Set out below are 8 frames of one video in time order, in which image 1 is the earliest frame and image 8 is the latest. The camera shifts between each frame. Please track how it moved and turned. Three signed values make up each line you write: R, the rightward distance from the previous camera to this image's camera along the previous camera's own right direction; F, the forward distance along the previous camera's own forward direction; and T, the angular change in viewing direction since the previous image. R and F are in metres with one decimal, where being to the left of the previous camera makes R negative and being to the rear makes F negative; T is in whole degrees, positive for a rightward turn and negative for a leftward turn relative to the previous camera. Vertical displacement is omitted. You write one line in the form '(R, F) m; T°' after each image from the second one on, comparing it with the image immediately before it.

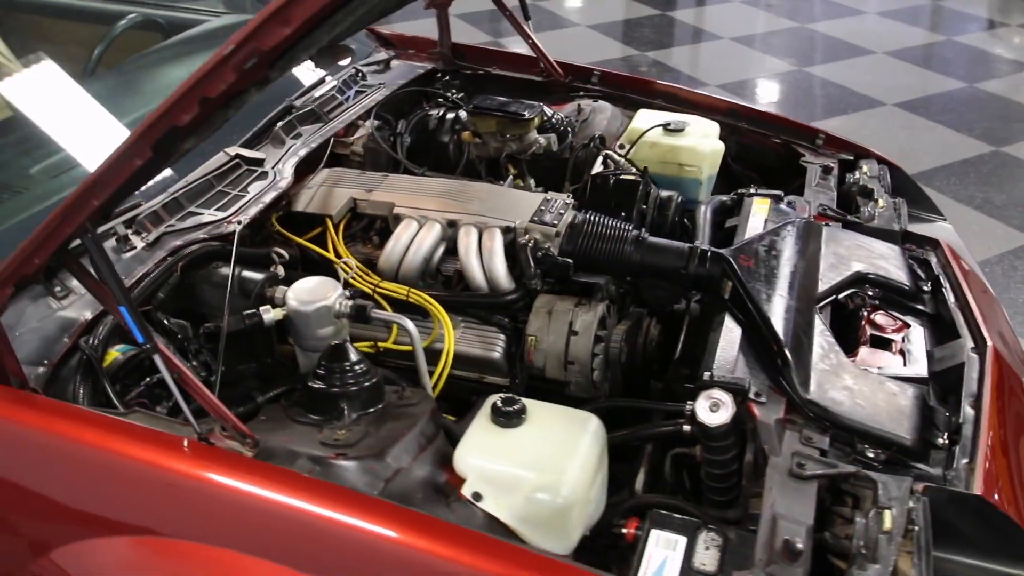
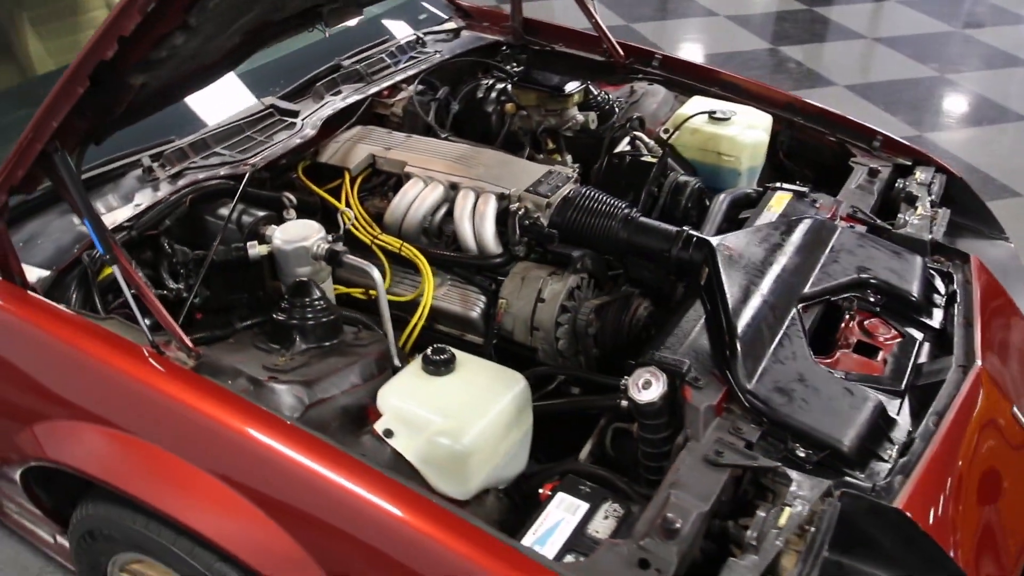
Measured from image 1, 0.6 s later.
(+0.3, 0.0) m; -10°
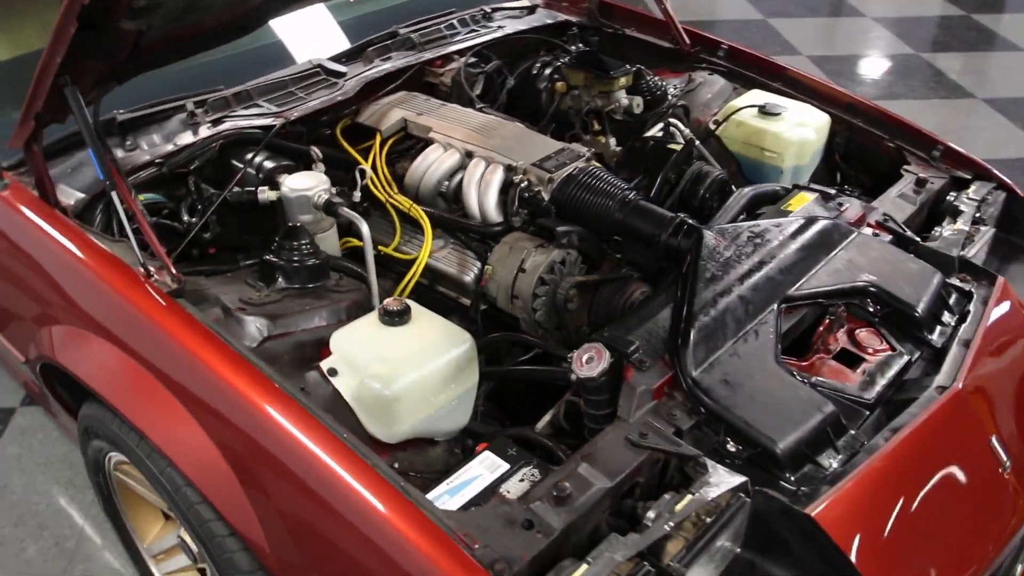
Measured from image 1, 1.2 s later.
(+0.3, 0.0) m; -10°
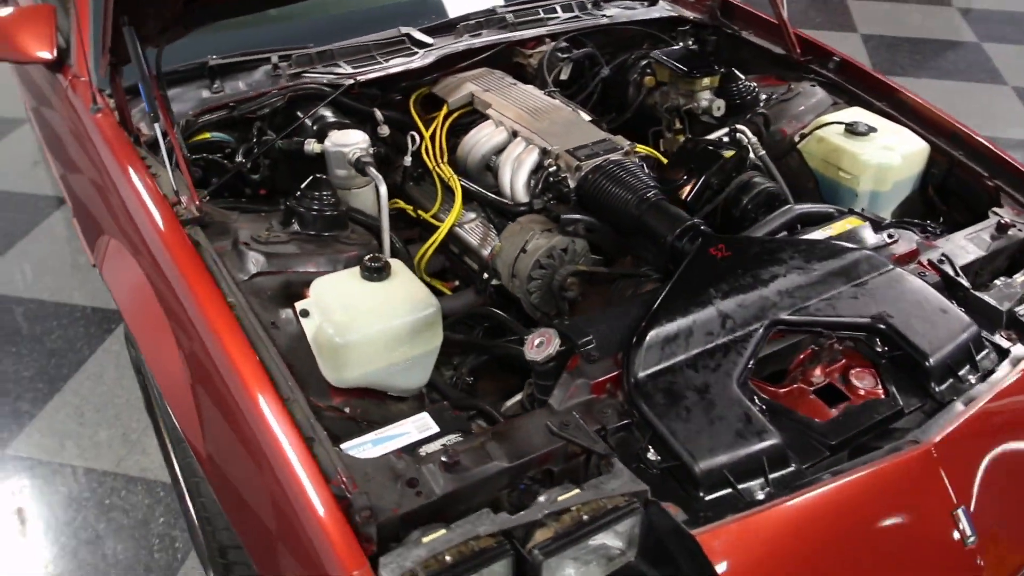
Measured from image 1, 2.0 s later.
(+0.3, 0.0) m; -13°
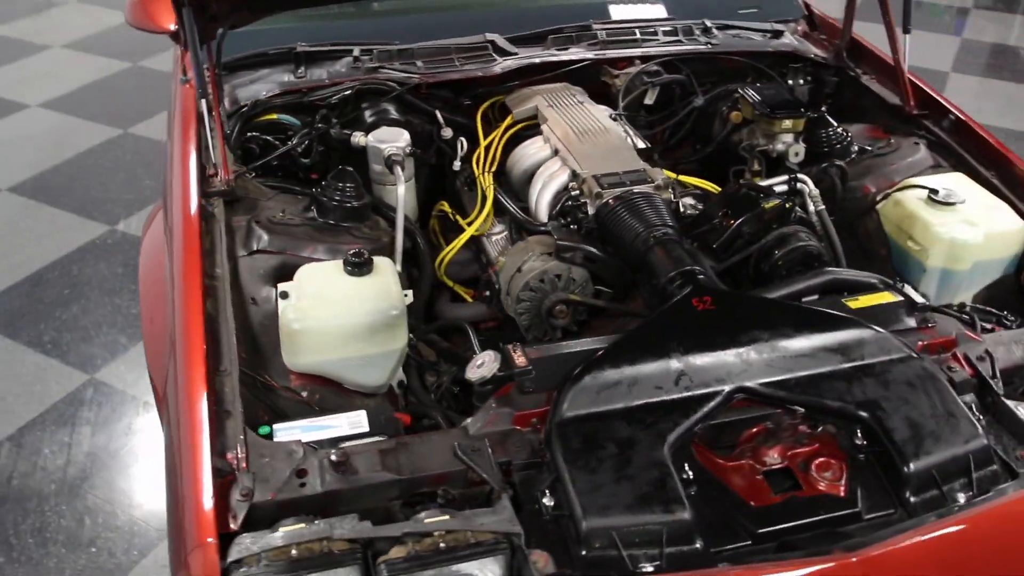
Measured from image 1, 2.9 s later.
(+0.3, +0.1) m; -14°
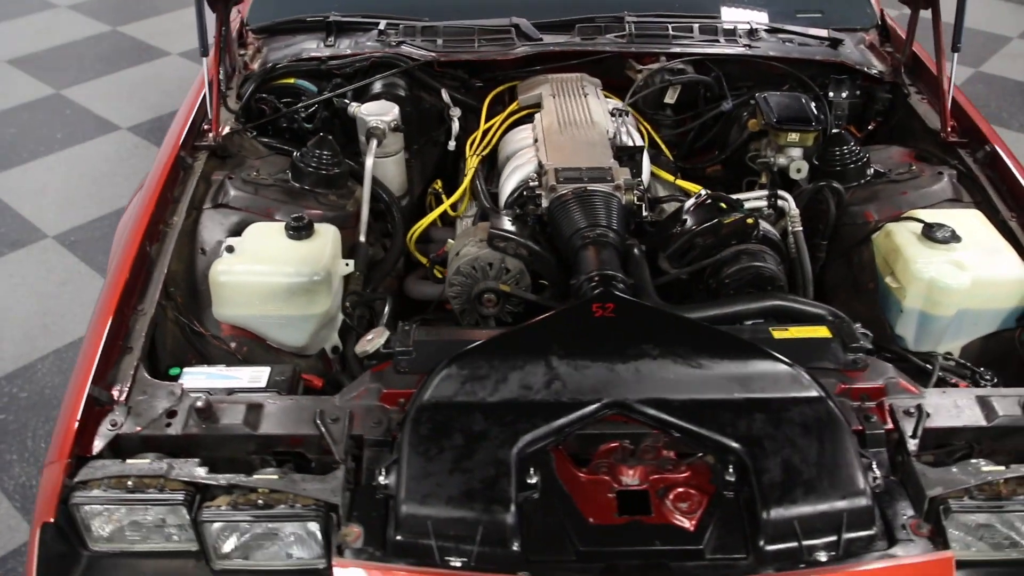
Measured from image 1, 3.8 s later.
(+0.4, 0.0) m; -11°
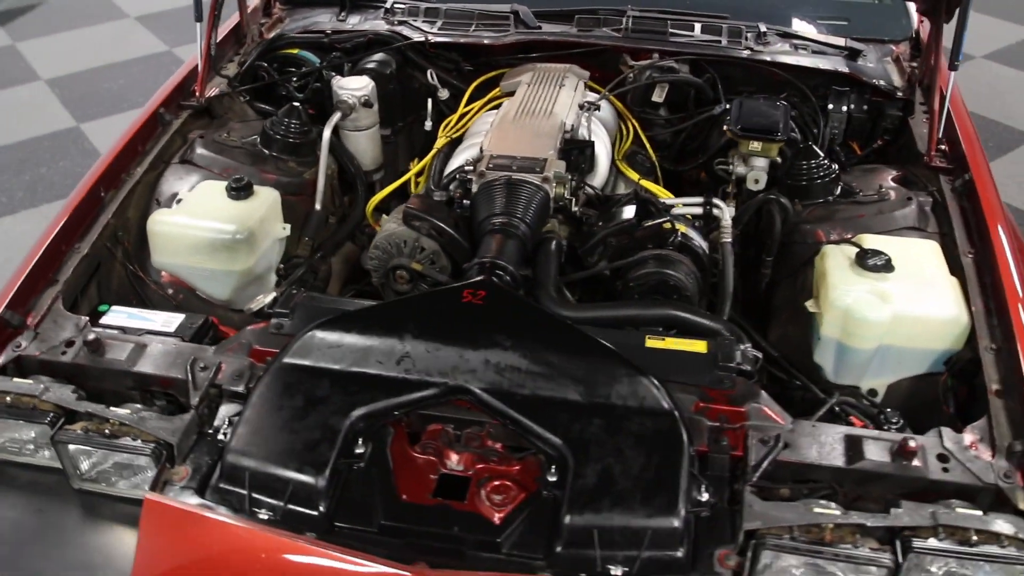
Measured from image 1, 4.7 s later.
(+0.4, 0.0) m; -10°
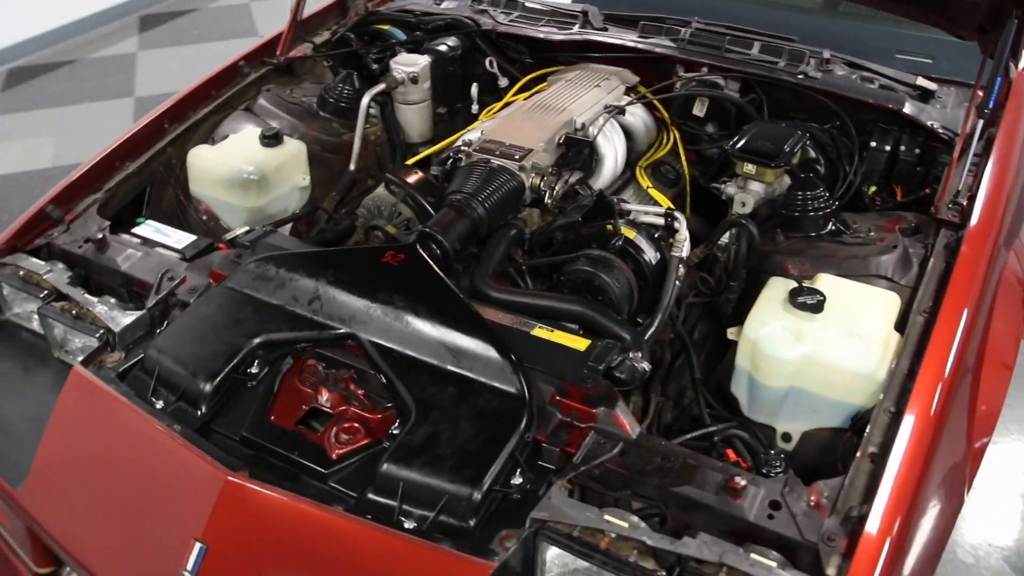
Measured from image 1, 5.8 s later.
(+0.4, 0.0) m; -16°
